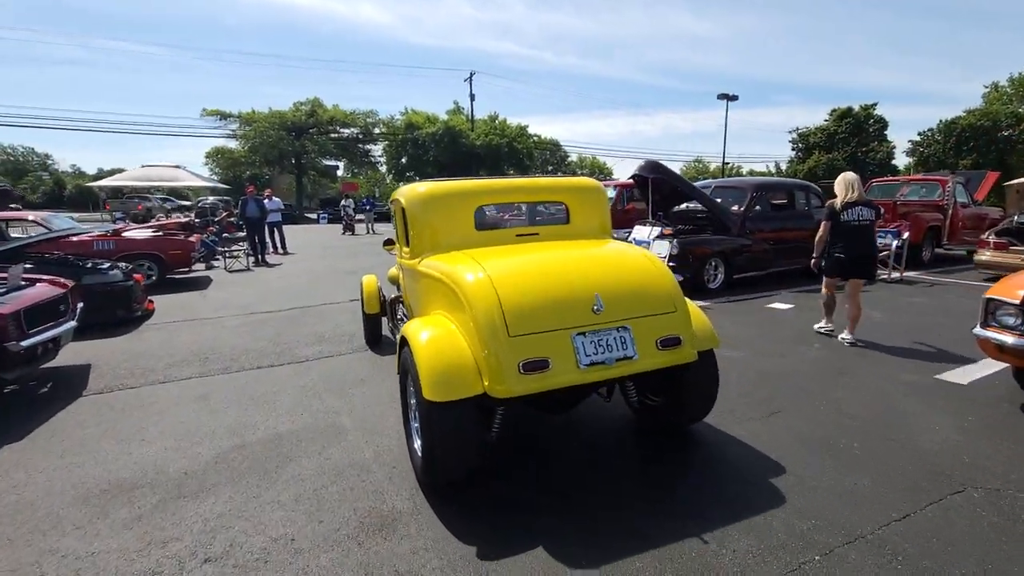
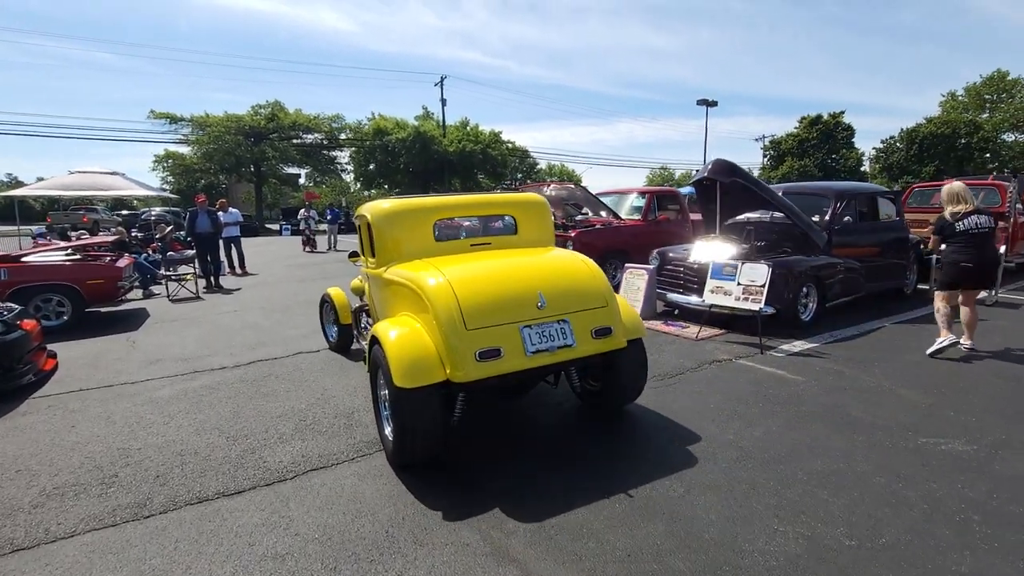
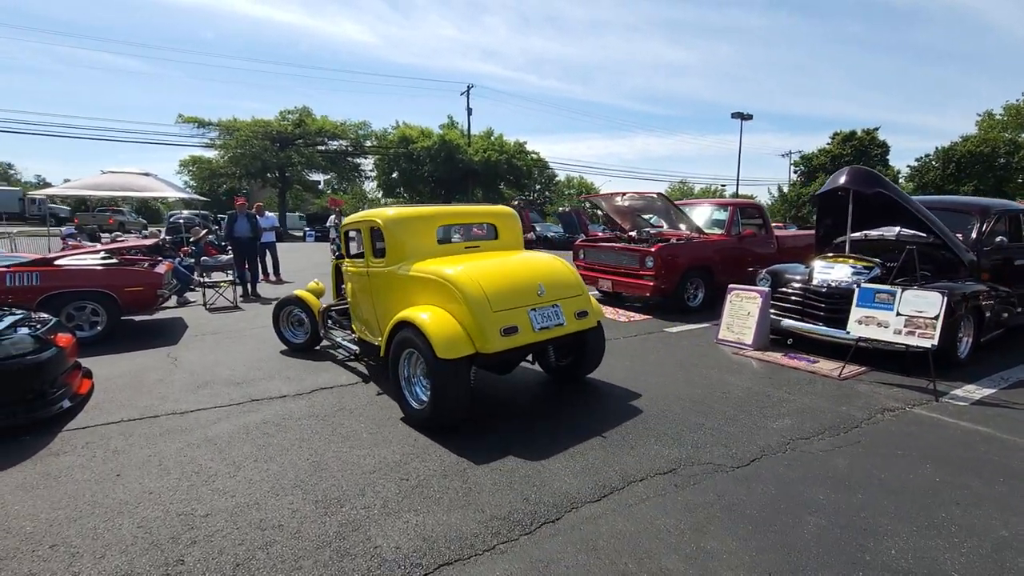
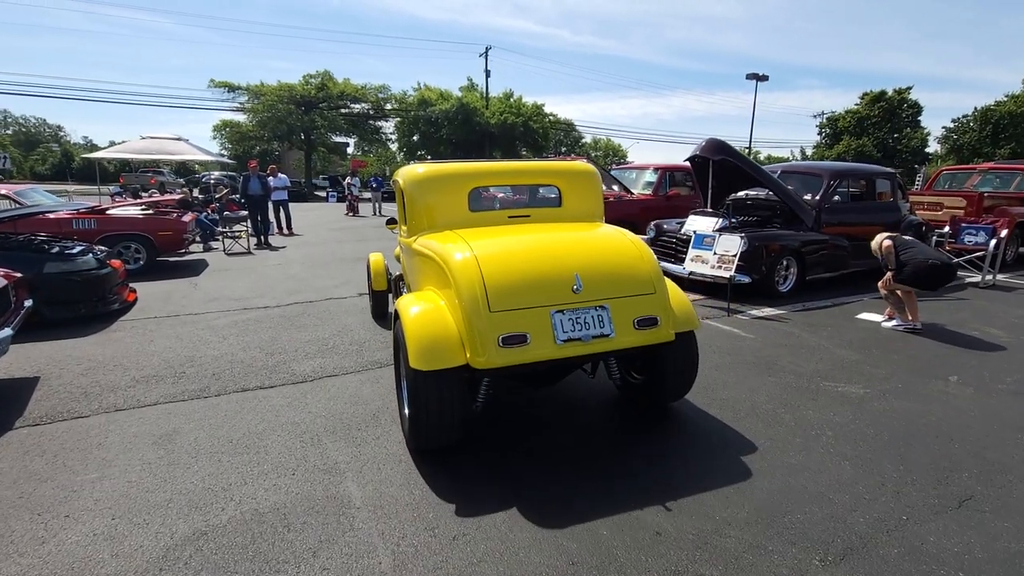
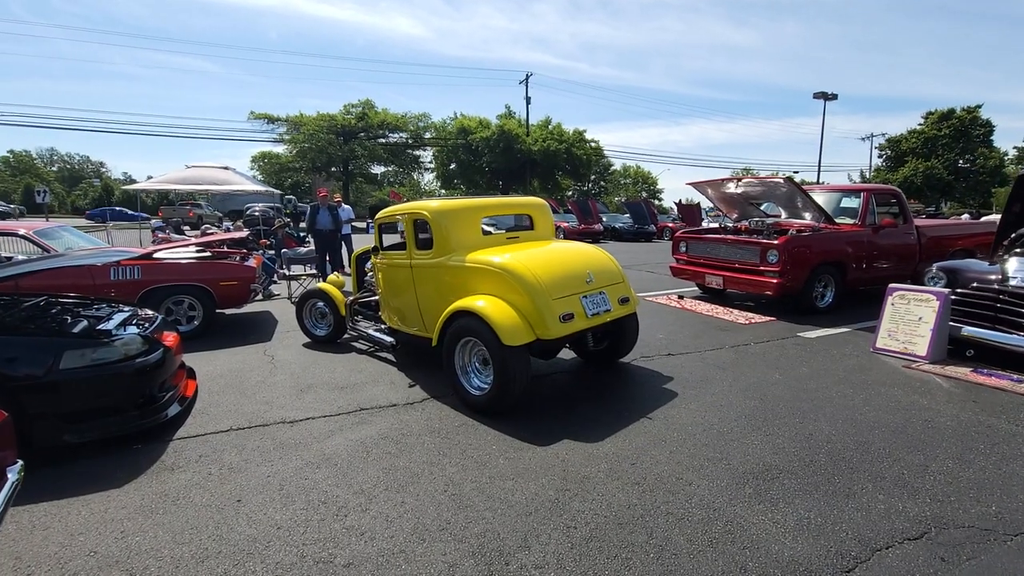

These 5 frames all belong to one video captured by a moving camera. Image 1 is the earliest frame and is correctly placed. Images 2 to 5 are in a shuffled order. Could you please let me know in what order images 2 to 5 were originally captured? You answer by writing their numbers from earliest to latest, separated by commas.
4, 2, 3, 5
